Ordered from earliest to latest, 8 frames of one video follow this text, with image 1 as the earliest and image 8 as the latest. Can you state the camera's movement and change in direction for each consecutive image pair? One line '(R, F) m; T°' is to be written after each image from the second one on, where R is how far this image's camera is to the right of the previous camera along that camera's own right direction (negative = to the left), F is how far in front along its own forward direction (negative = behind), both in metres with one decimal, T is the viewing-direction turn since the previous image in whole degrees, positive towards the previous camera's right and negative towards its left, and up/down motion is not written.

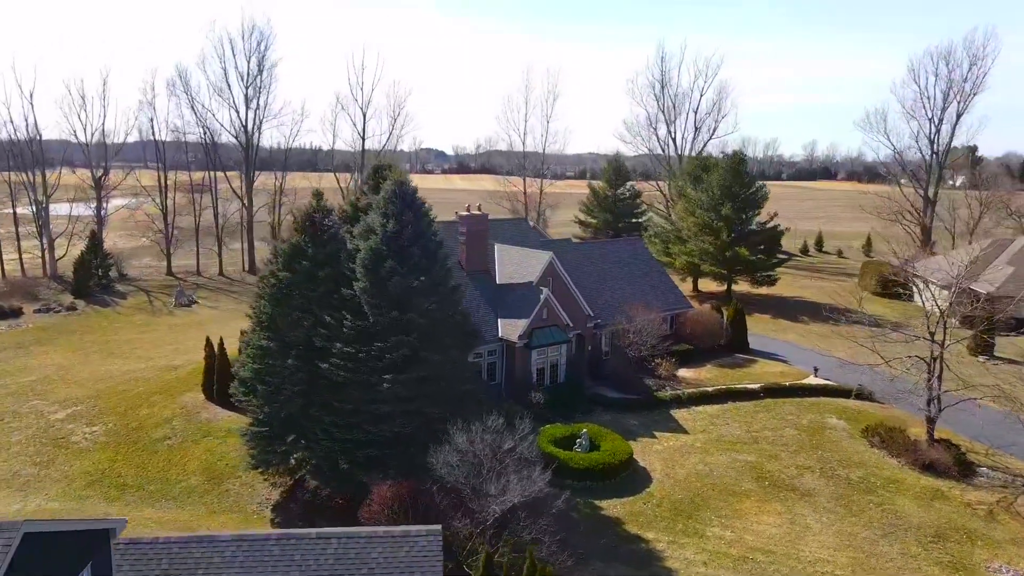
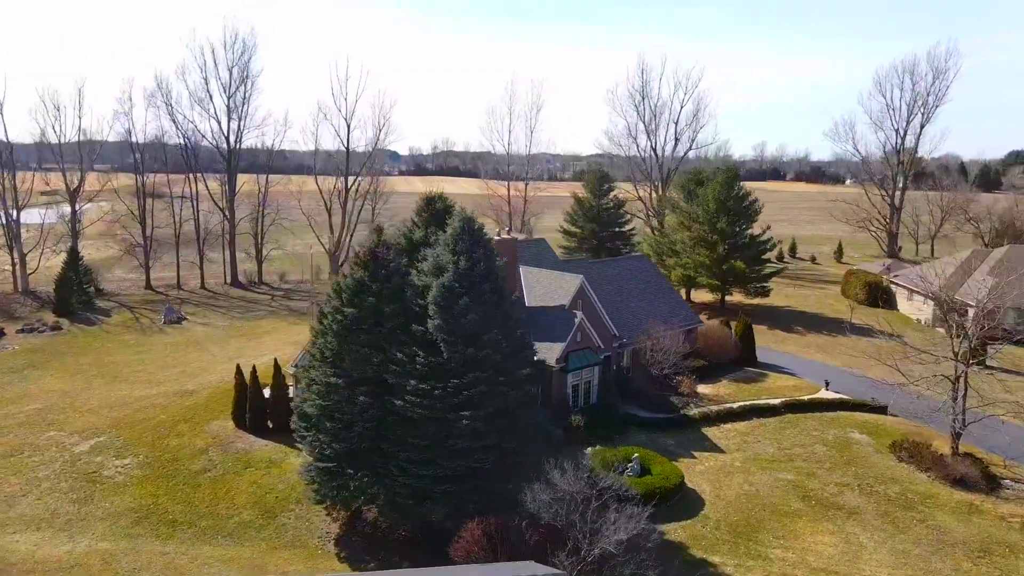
(-2.4, -0.2) m; +3°
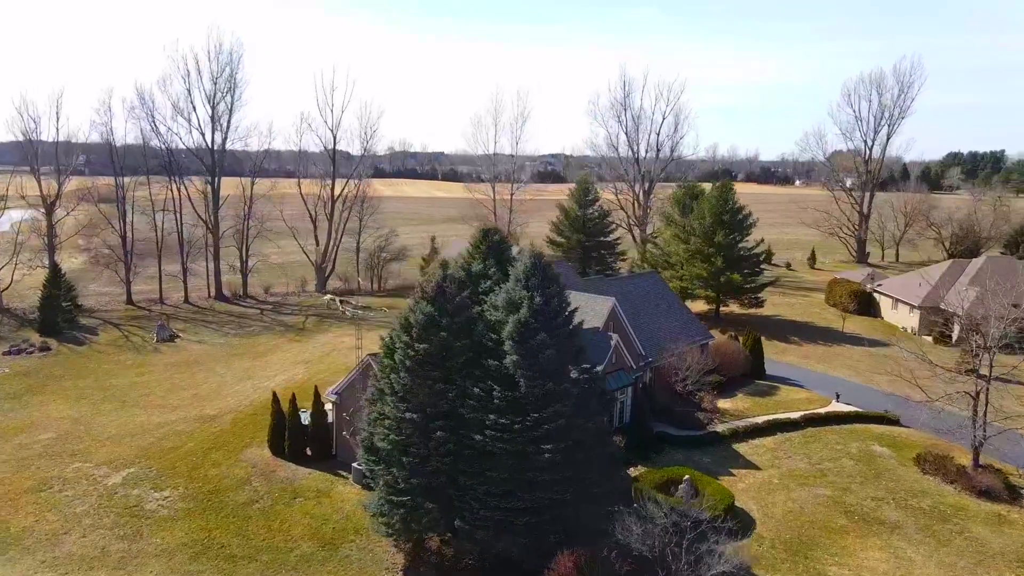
(-2.5, -0.3) m; +3°
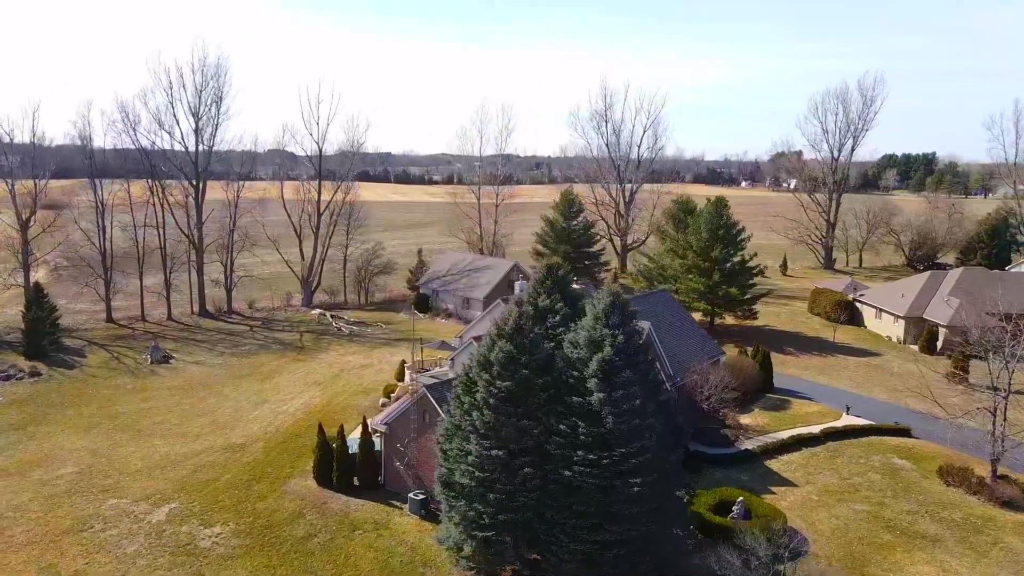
(-2.9, -0.4) m; +4°
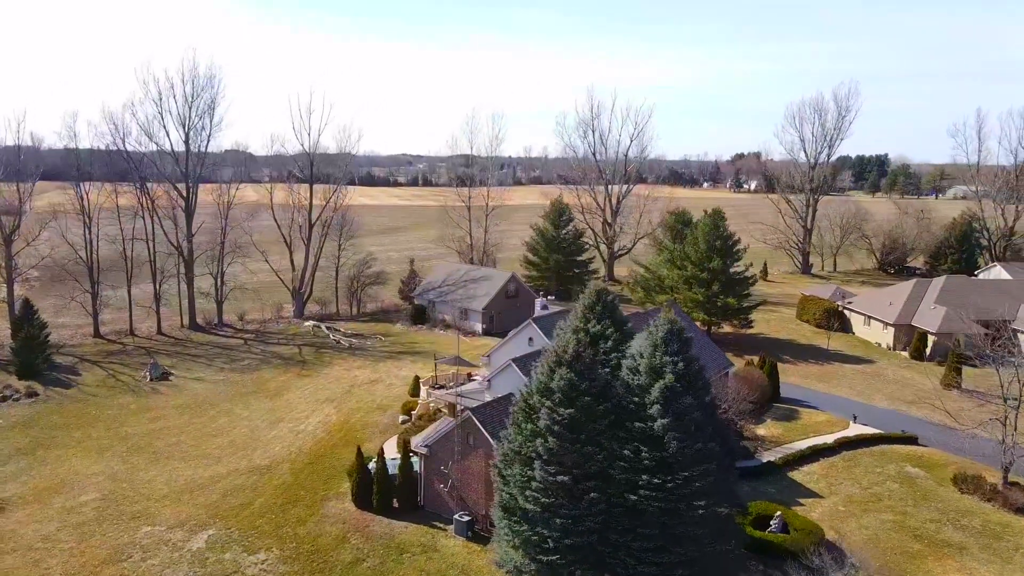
(-2.3, -0.4) m; +3°
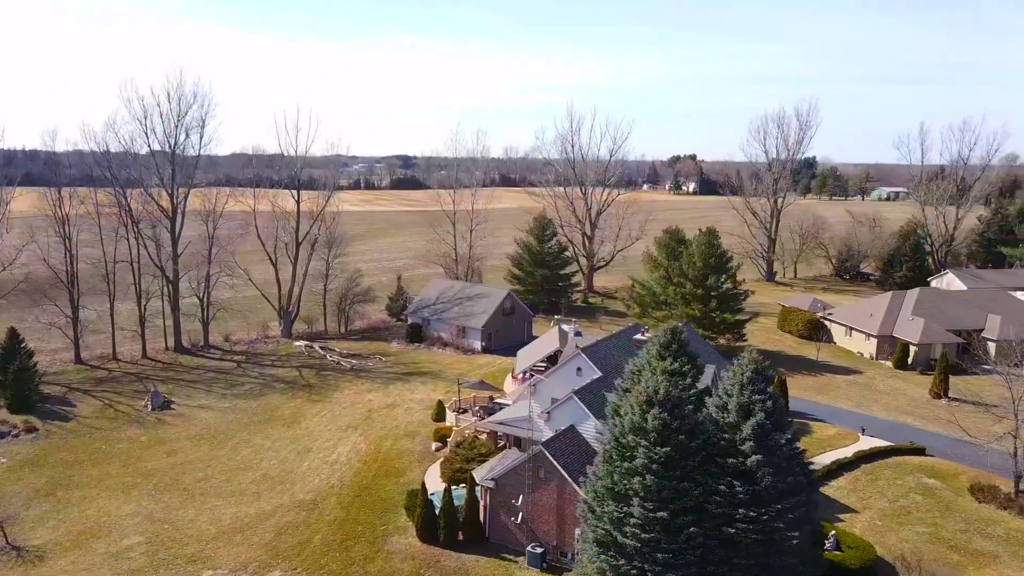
(-3.8, -0.6) m; +5°
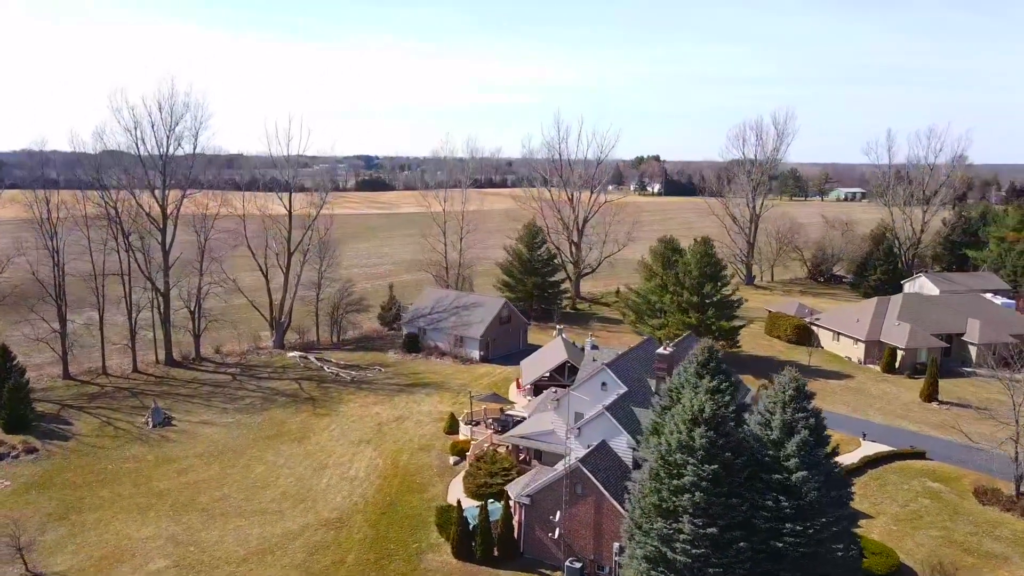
(-2.2, -0.4) m; +3°
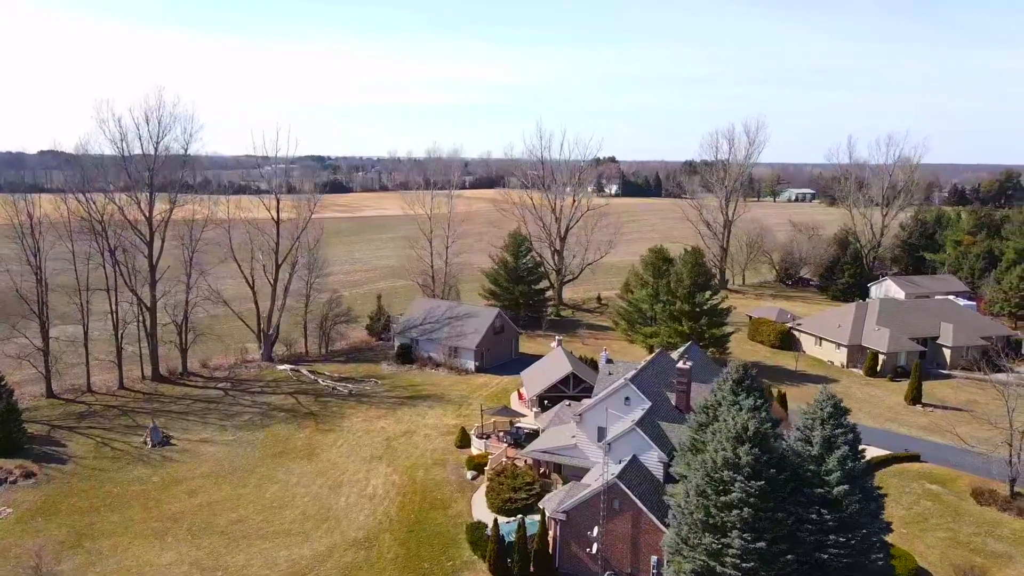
(-2.5, -0.4) m; +3°
